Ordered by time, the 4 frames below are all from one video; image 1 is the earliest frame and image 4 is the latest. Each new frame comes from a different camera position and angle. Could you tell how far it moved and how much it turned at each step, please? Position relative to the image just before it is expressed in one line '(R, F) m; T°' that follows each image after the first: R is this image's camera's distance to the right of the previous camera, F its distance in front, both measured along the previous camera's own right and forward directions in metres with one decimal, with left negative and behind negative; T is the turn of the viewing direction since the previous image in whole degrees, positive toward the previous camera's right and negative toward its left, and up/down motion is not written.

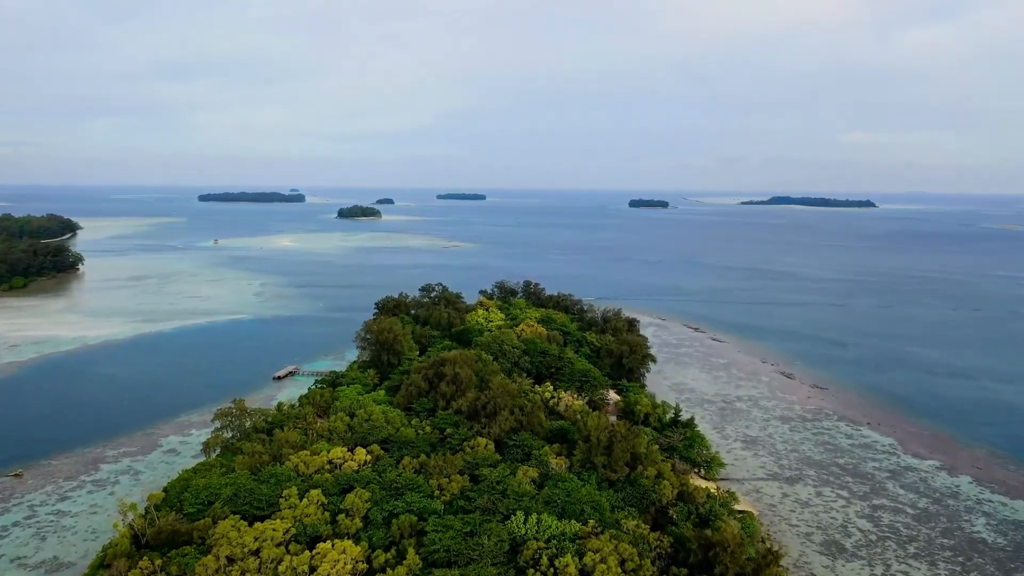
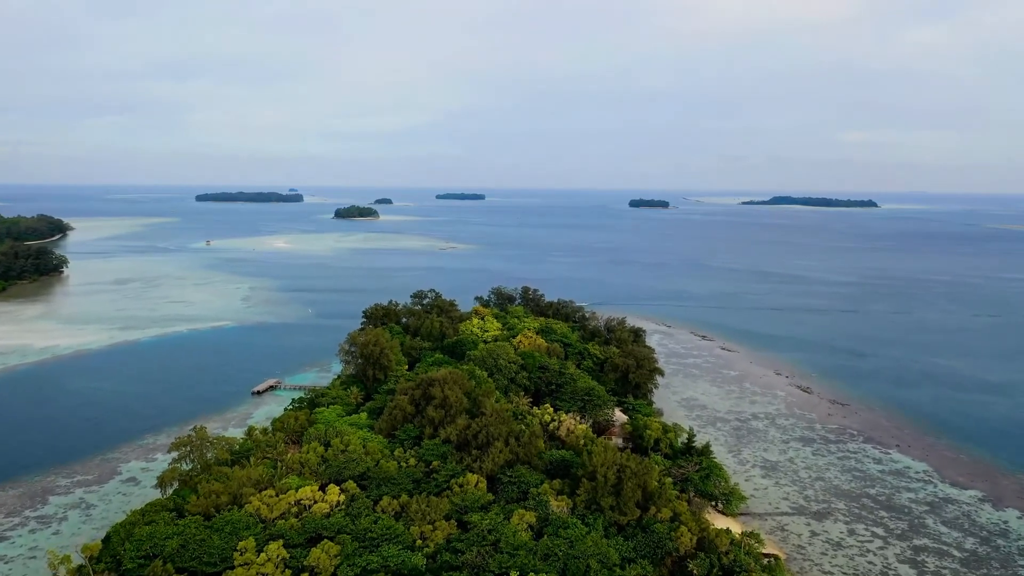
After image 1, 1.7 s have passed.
(+0.1, +1.8) m; 0°
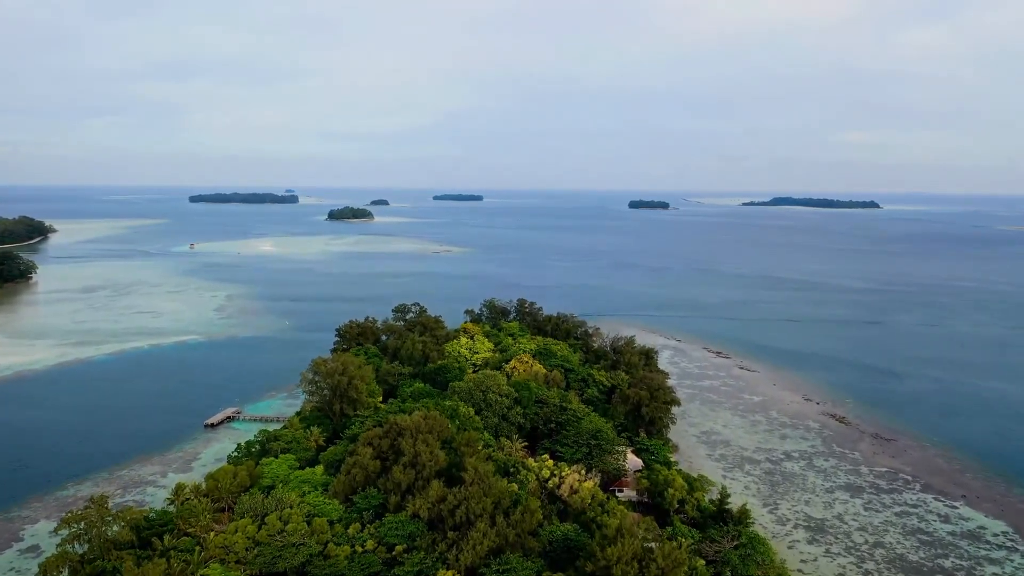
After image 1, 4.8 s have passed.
(+0.2, +3.1) m; 0°
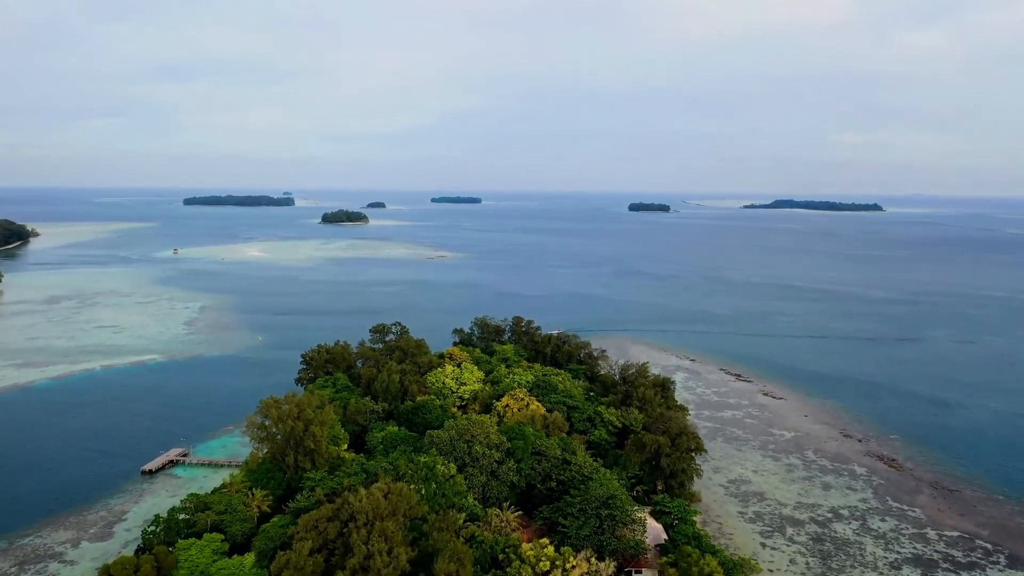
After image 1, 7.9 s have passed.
(+0.2, +3.1) m; 0°
